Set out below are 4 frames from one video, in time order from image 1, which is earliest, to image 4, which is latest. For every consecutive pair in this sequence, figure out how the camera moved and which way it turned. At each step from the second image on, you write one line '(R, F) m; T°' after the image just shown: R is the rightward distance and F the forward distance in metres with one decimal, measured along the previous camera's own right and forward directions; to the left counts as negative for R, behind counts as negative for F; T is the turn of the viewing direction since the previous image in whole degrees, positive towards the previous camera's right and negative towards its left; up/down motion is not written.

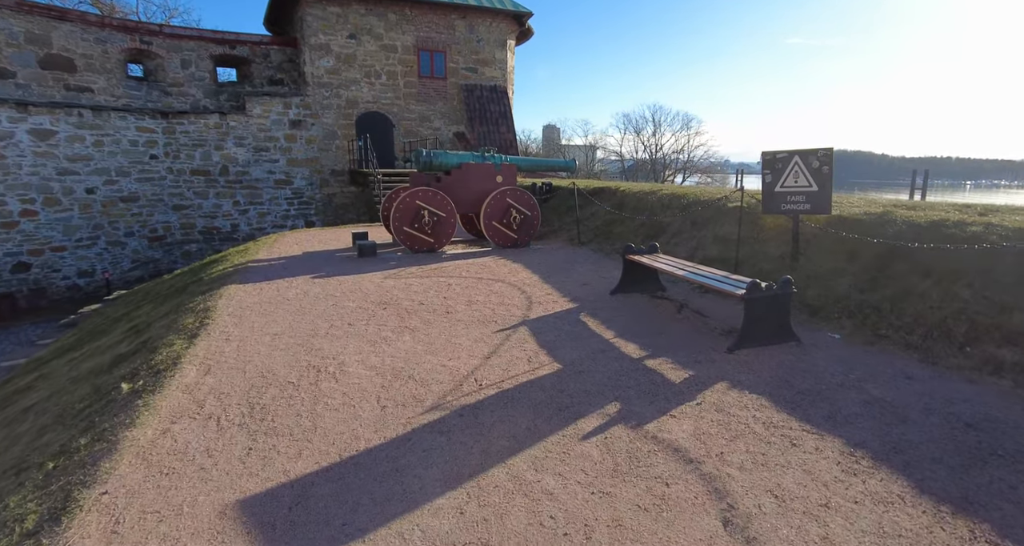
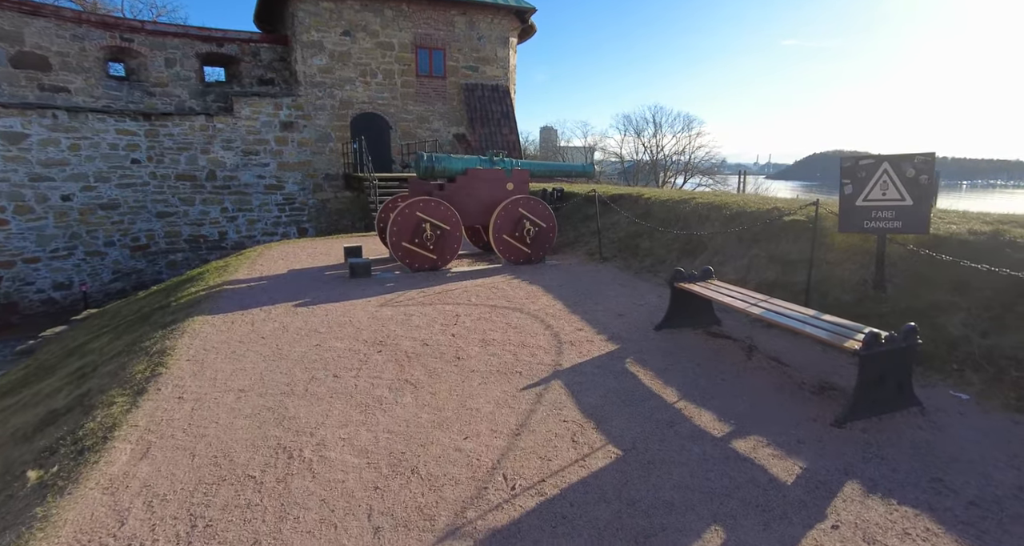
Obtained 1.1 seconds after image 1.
(-0.2, +0.9) m; 0°
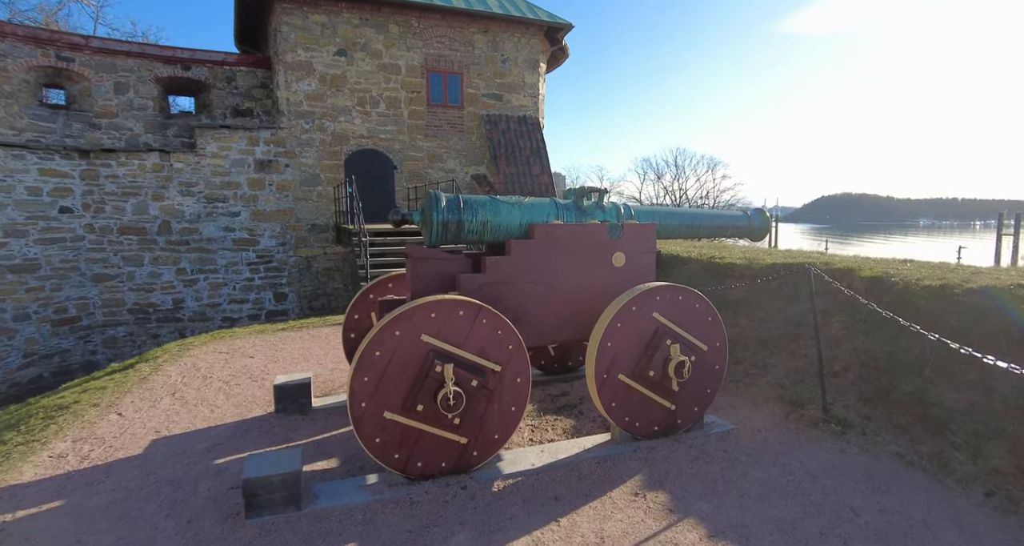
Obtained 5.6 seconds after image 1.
(-0.8, +3.8) m; -1°
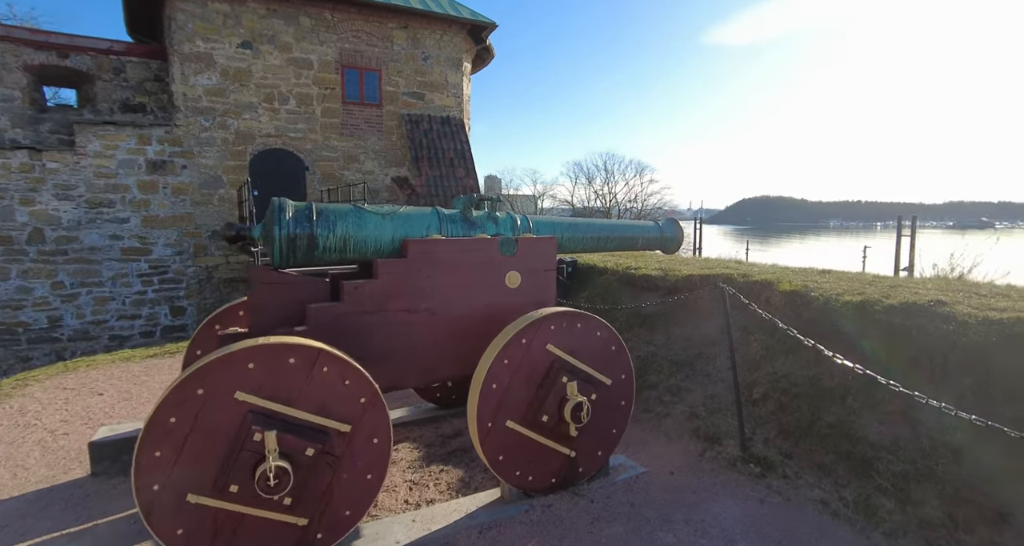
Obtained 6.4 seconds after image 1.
(+0.4, +0.5) m; +6°
